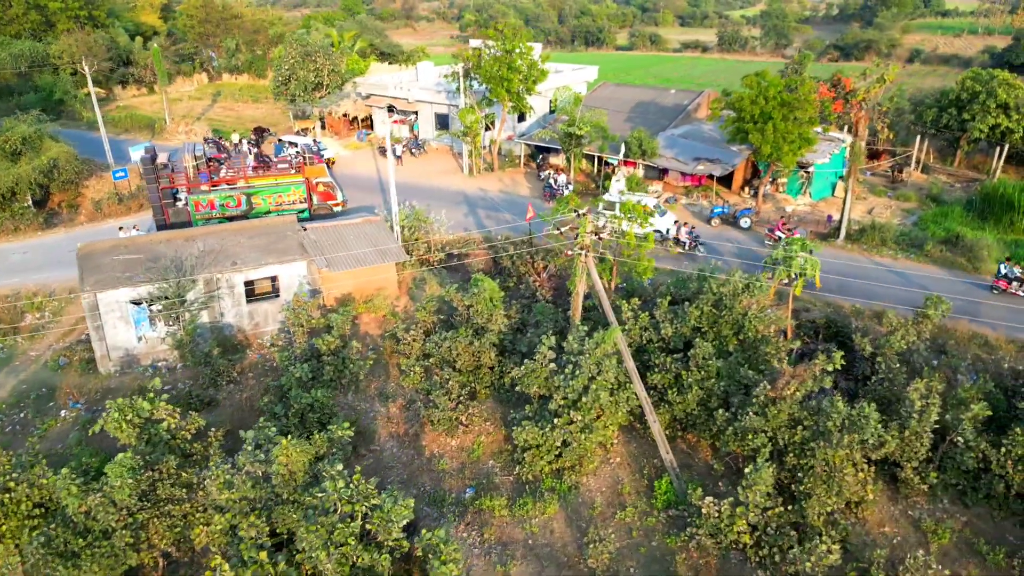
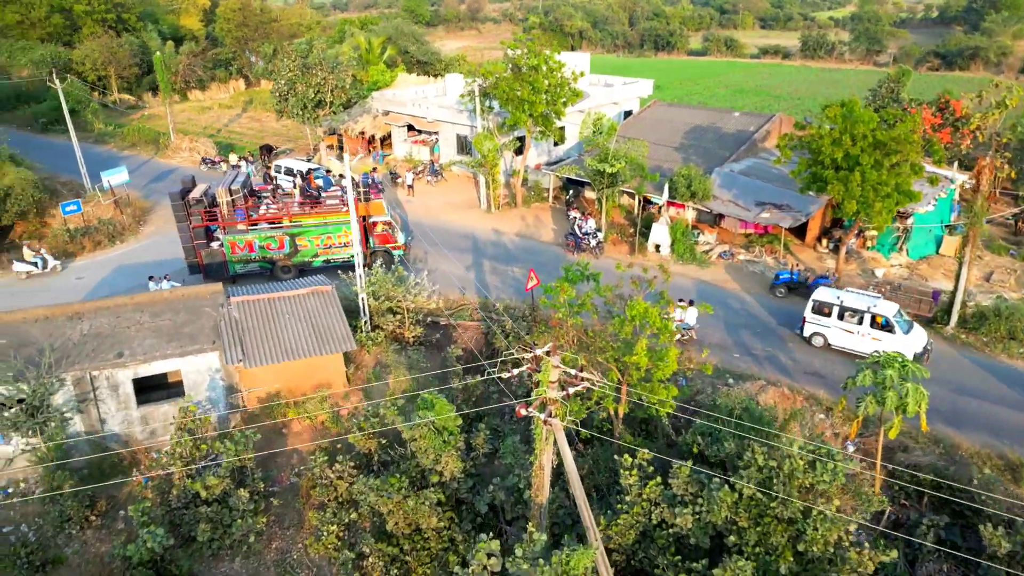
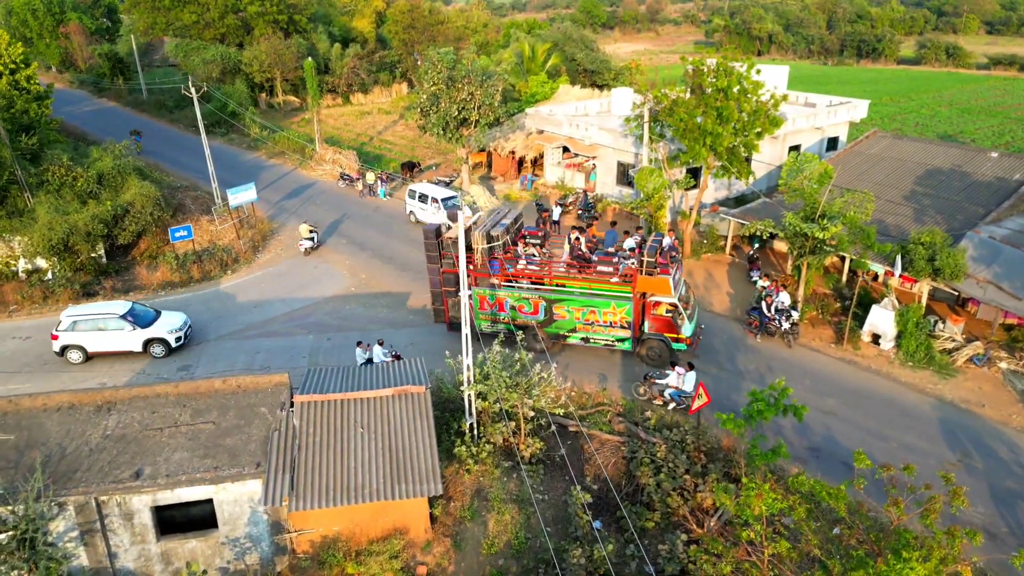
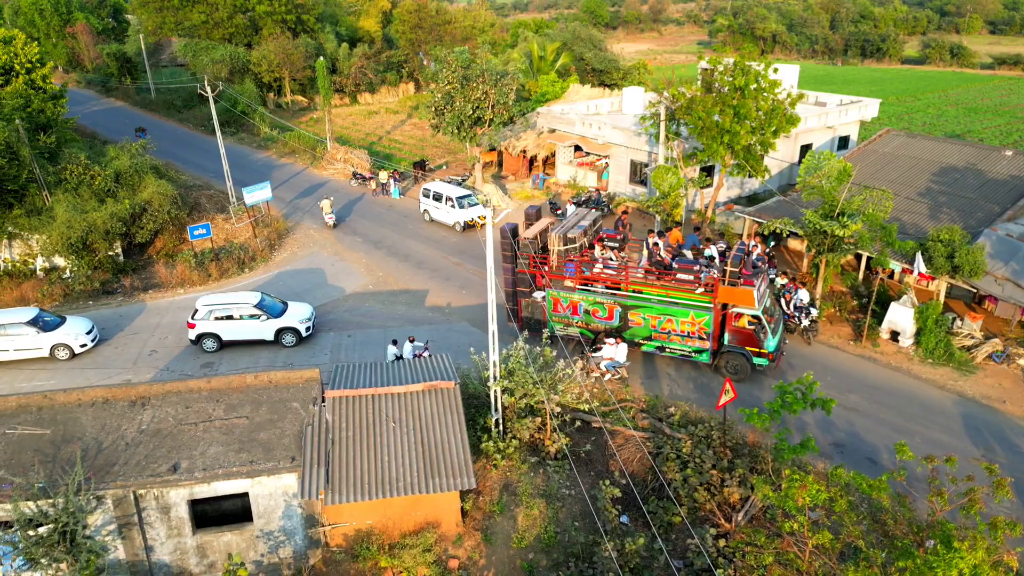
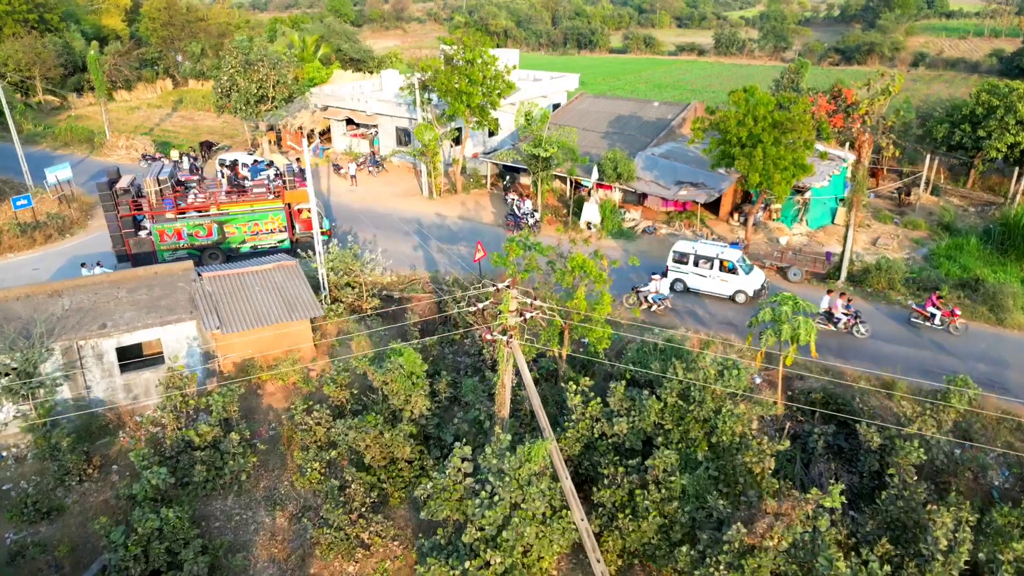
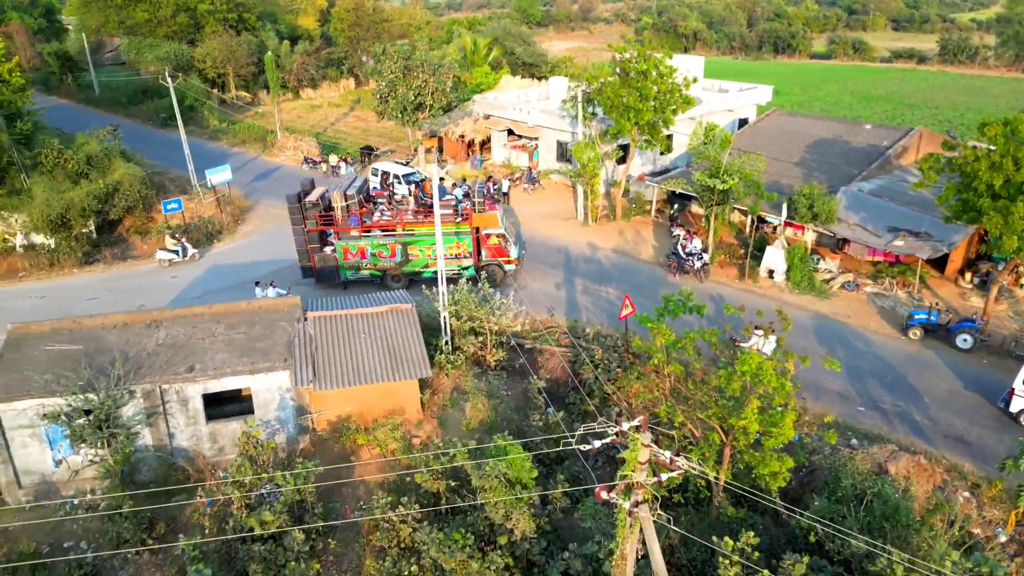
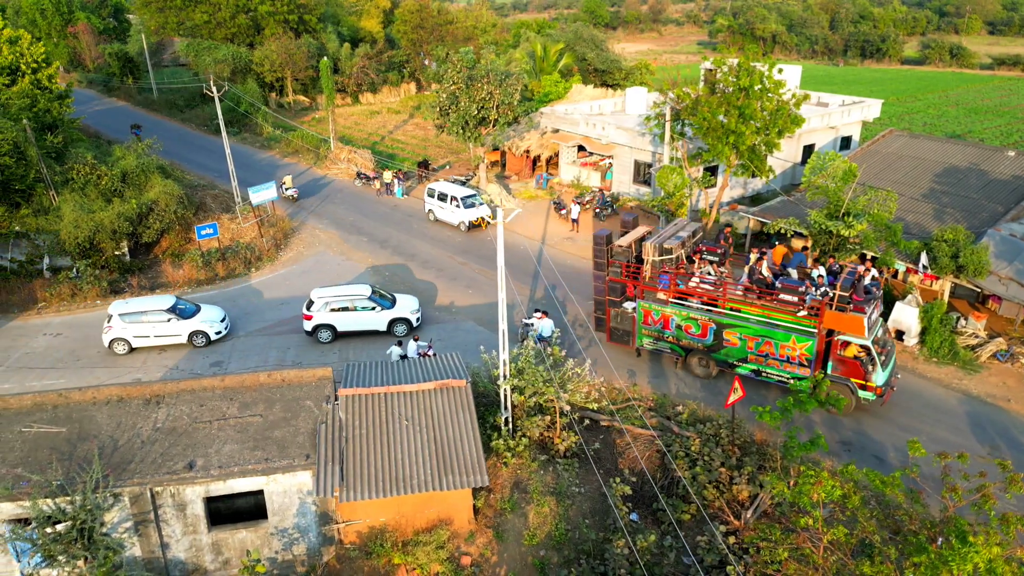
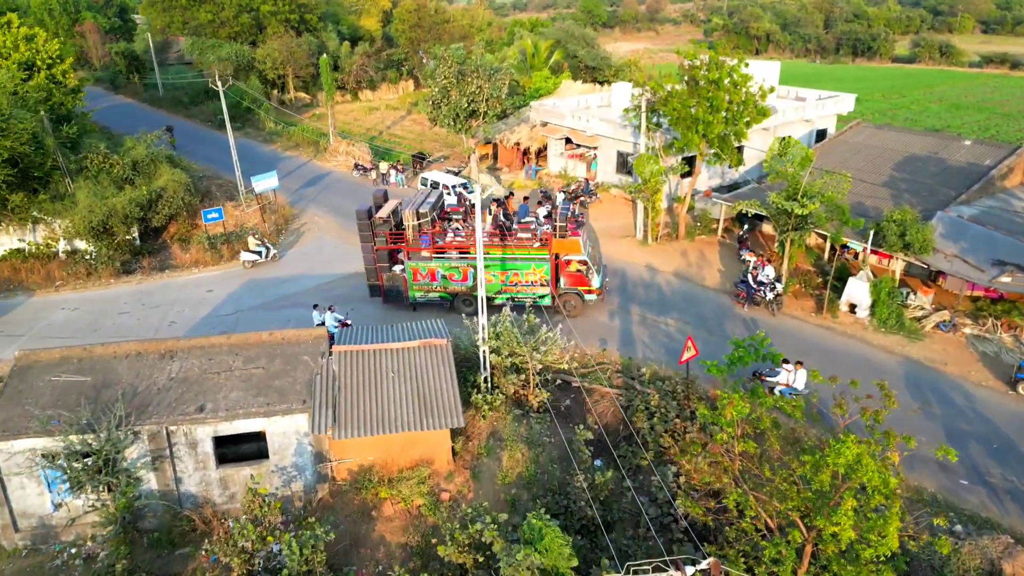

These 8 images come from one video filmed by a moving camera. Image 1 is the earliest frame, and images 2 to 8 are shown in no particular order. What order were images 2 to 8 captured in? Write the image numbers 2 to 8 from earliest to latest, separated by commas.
5, 2, 6, 8, 3, 4, 7
